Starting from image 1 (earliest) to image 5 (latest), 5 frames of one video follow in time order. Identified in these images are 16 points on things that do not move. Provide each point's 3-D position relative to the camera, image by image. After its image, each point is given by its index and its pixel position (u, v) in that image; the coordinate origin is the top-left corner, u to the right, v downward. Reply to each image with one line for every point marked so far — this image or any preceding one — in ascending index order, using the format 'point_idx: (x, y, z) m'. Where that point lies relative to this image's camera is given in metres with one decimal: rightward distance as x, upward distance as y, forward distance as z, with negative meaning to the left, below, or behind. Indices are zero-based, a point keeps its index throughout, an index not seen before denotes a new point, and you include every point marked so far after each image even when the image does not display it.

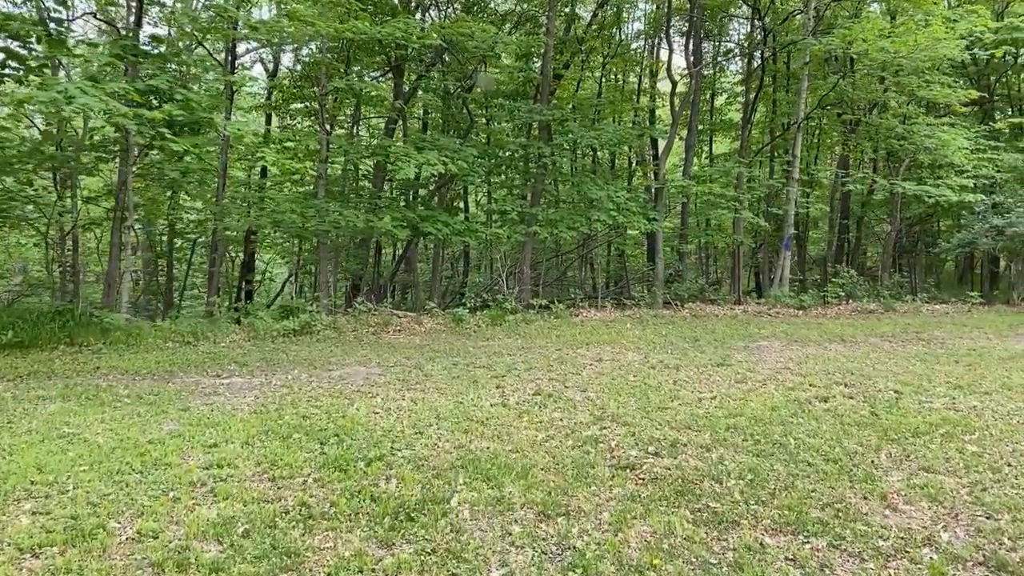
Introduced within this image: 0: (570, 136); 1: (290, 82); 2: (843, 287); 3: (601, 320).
0: (+0.9, +2.3, +12.8) m
1: (-3.7, +3.4, +13.8) m
2: (+5.5, 0.0, +13.9) m
3: (+1.1, -0.4, +10.2) m
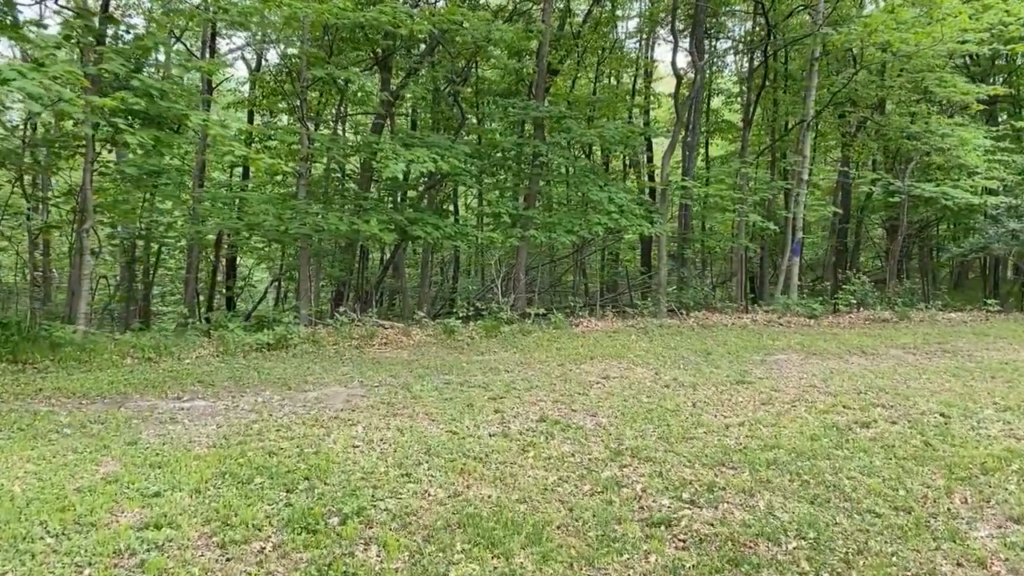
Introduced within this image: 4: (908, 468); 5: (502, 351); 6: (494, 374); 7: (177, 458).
0: (+0.8, +2.2, +12.1) m
1: (-3.8, +3.3, +13.0) m
2: (+5.4, -0.1, +13.2) m
3: (+1.1, -0.5, +9.5) m
4: (+2.1, -0.9, +4.4) m
5: (-0.1, -0.6, +7.9) m
6: (-0.1, -0.7, +6.9) m
7: (-1.7, -0.9, +4.2) m
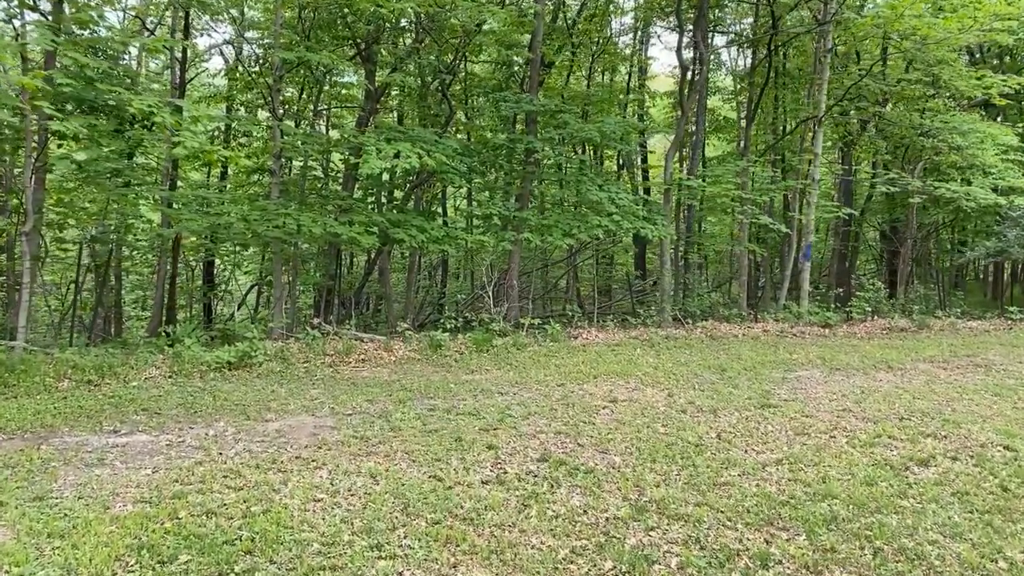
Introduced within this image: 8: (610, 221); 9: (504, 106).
0: (+0.7, +2.1, +11.2) m
1: (-3.9, +3.2, +12.2) m
2: (+5.3, -0.2, +12.4) m
3: (+1.0, -0.6, +8.6) m
4: (+2.1, -1.0, +3.6) m
5: (-0.1, -0.7, +7.1) m
6: (-0.2, -0.8, +6.1) m
7: (-1.7, -0.9, +3.4) m
8: (+1.3, +0.9, +10.9) m
9: (-0.1, +2.5, +11.3) m
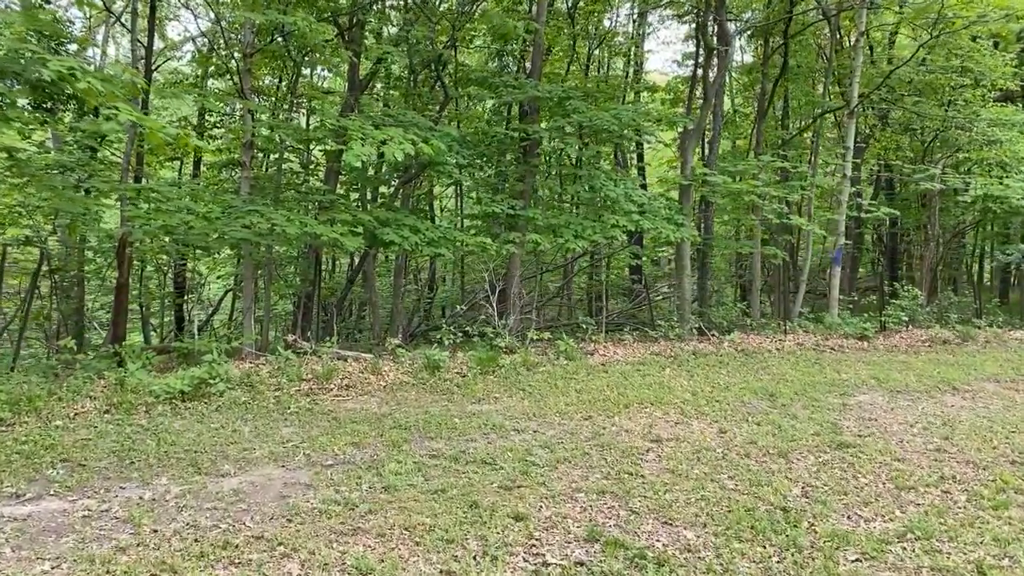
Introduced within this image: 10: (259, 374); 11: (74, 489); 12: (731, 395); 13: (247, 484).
0: (+0.7, +2.0, +10.1) m
1: (-3.9, +3.1, +10.9) m
2: (+5.3, -0.3, +11.4) m
3: (+1.0, -0.7, +7.5) m
4: (+2.2, -1.1, +2.4) m
5: (0.0, -0.8, +5.9) m
6: (-0.1, -0.9, +4.9) m
7: (-1.5, -1.0, +2.2) m
8: (+1.3, +0.8, +9.7) m
9: (-0.1, +2.4, +10.2) m
10: (-1.8, -0.6, +6.1) m
11: (-2.0, -0.9, +3.9) m
12: (+1.7, -0.8, +6.4) m
13: (-1.3, -0.9, +4.0) m
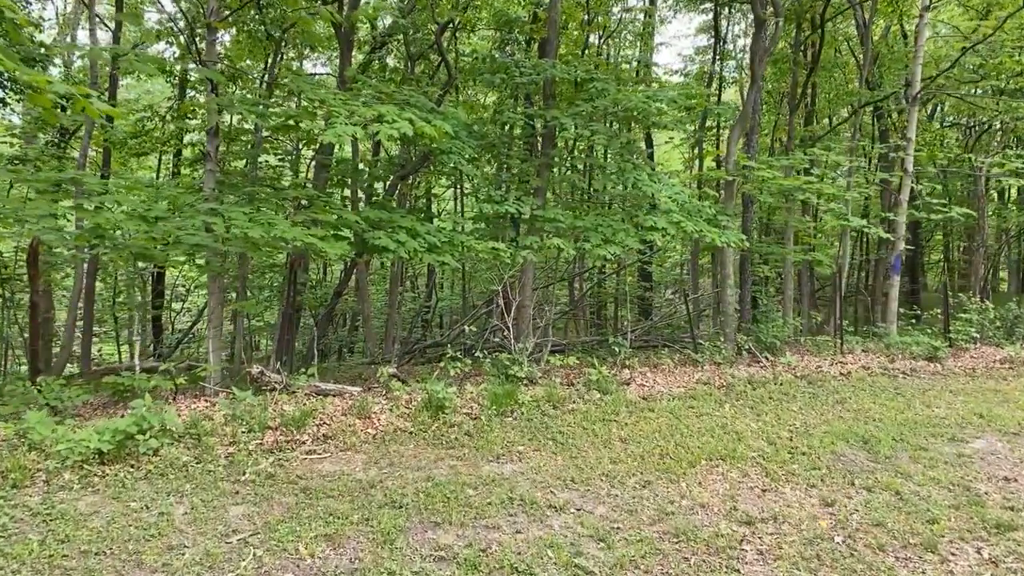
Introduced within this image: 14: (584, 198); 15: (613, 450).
0: (+0.9, +1.9, +8.7) m
1: (-3.8, +3.0, +9.5) m
2: (+5.4, -0.4, +10.0) m
3: (+1.2, -0.8, +6.1) m
4: (+2.4, -1.2, +1.1) m
5: (+0.1, -0.9, +4.5) m
6: (+0.1, -1.0, +3.5) m
7: (-1.4, -1.1, +0.8) m
8: (+1.4, +0.6, +8.4) m
9: (+0.1, +2.2, +8.8) m
10: (-1.7, -0.7, +4.7) m
11: (-1.9, -1.0, +2.5) m
12: (+1.8, -0.9, +5.0) m
13: (-1.1, -1.0, +2.6) m
14: (+0.8, +1.0, +9.3) m
15: (+0.6, -0.9, +4.6) m
